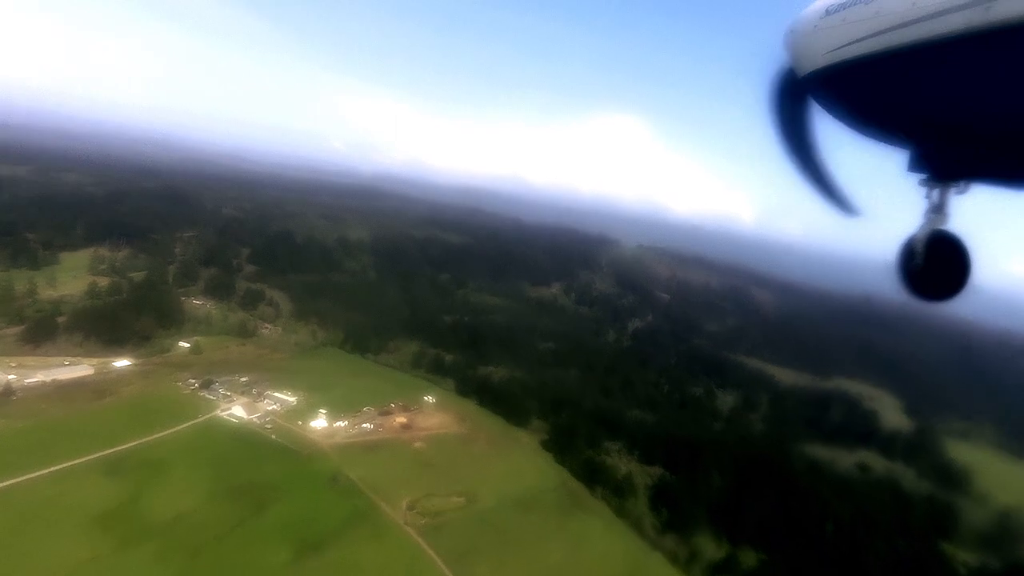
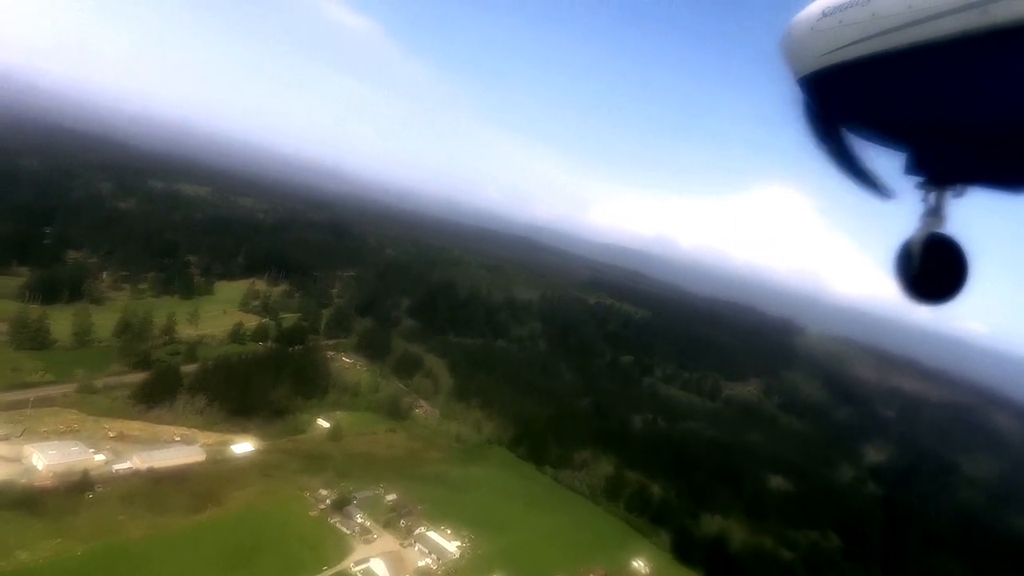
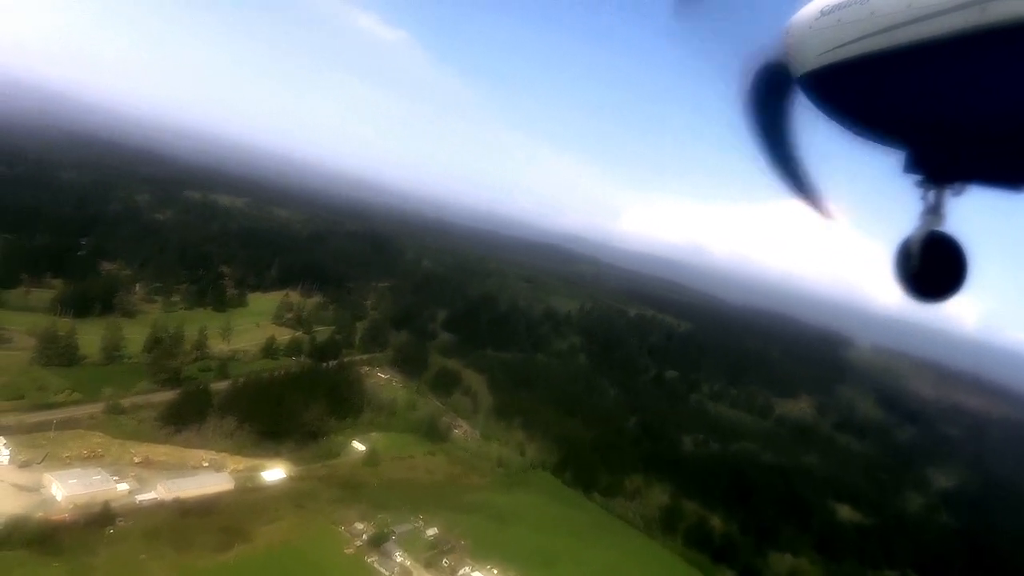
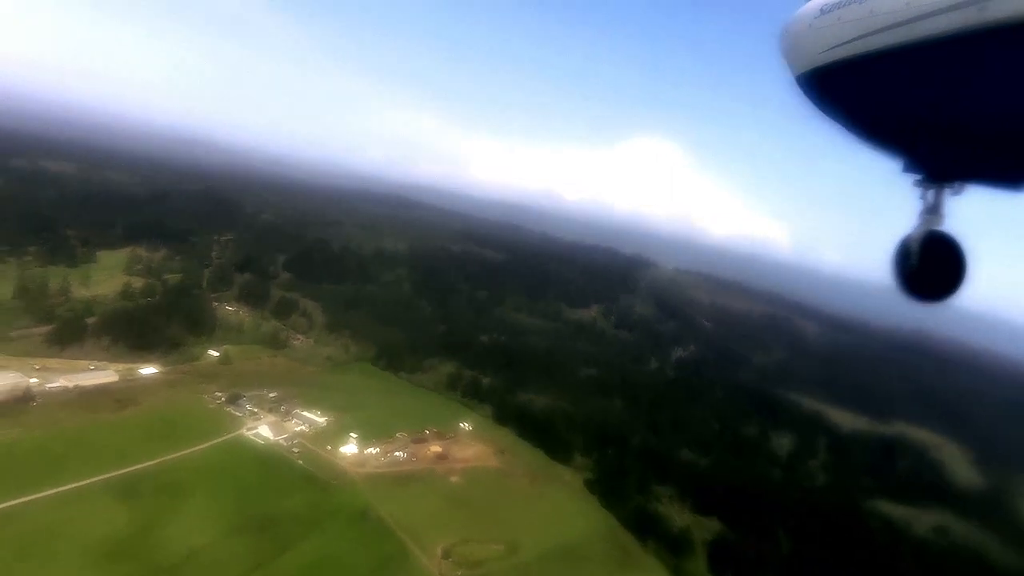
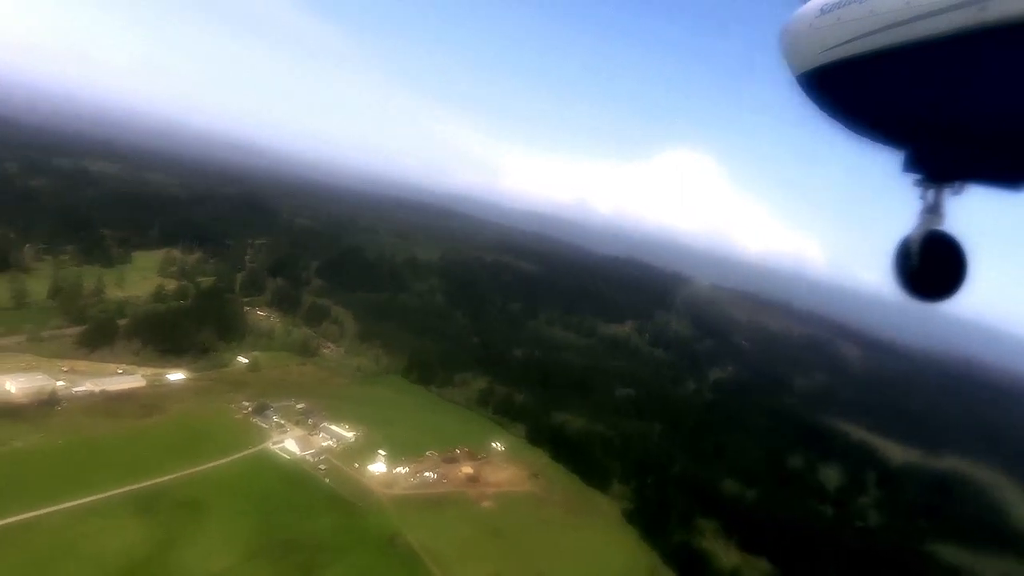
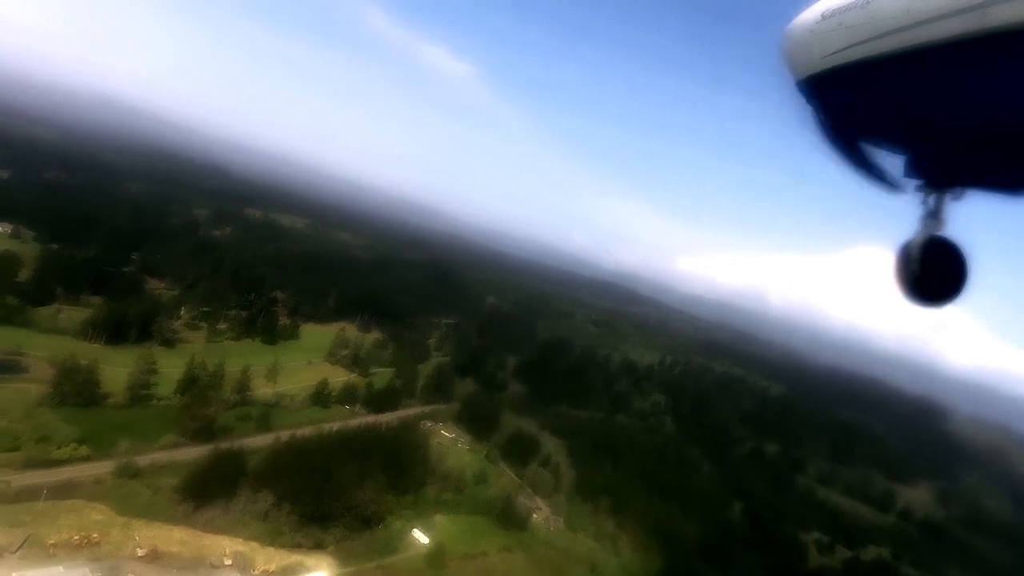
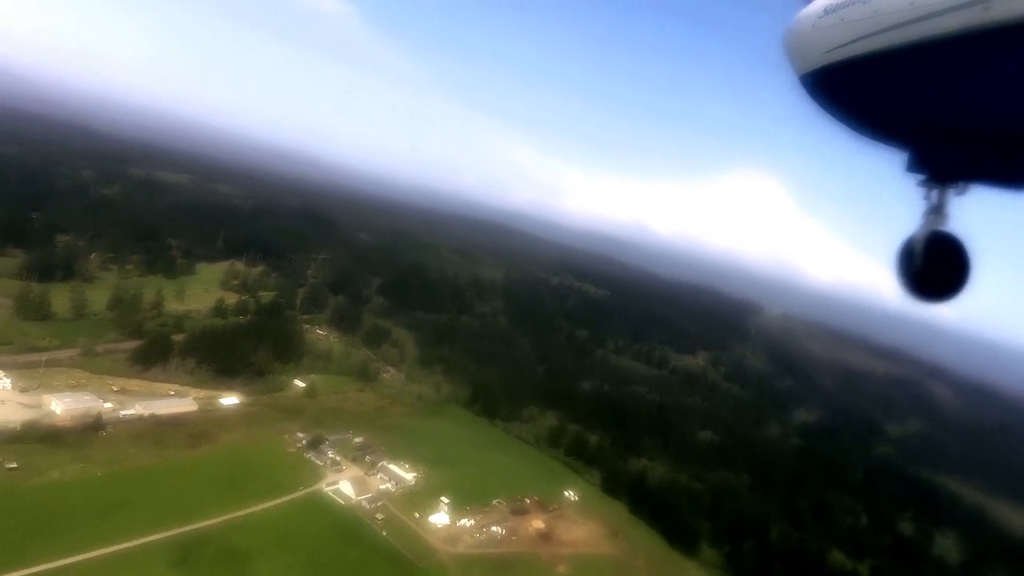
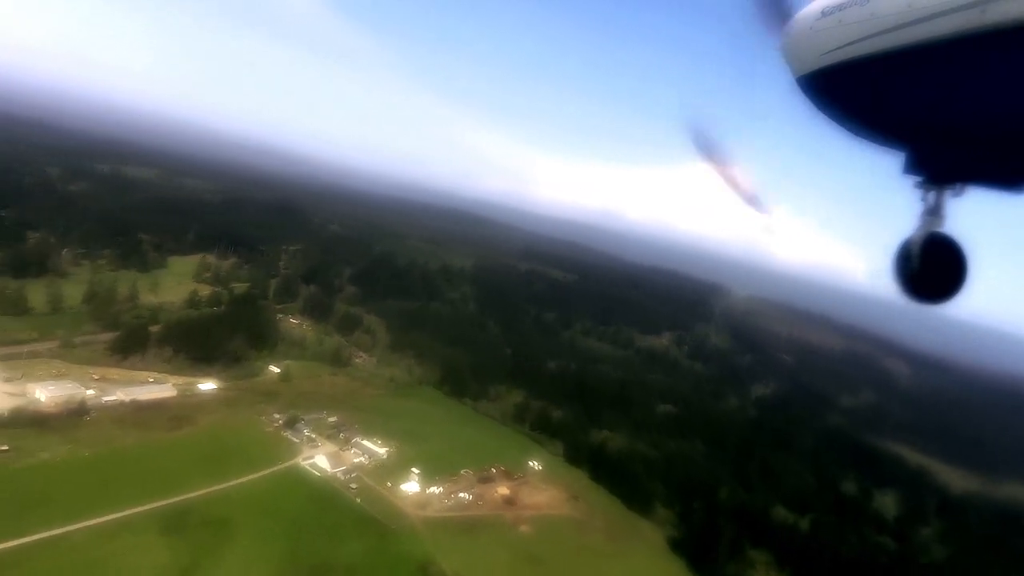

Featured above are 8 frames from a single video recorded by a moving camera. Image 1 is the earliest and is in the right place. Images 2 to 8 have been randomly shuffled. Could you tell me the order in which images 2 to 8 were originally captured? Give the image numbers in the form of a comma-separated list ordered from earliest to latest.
4, 5, 8, 7, 2, 3, 6
